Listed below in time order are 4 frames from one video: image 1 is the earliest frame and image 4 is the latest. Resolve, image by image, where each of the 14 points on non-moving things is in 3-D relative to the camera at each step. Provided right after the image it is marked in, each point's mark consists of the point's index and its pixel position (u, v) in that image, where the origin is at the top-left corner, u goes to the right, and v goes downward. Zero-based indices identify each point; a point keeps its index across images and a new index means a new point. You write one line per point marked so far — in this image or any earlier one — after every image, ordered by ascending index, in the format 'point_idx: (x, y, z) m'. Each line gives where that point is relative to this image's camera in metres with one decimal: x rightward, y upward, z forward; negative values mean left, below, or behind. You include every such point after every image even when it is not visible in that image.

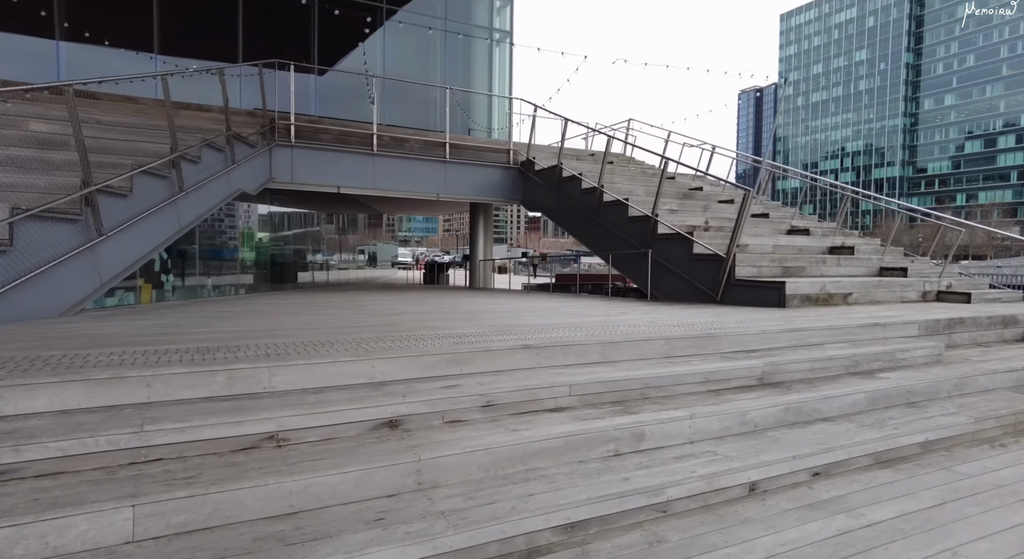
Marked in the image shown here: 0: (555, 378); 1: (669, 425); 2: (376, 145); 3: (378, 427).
0: (+0.2, -0.6, +3.4) m
1: (+0.8, -0.8, +3.1) m
2: (-2.7, +2.7, +11.7) m
3: (-0.6, -0.7, +2.8) m
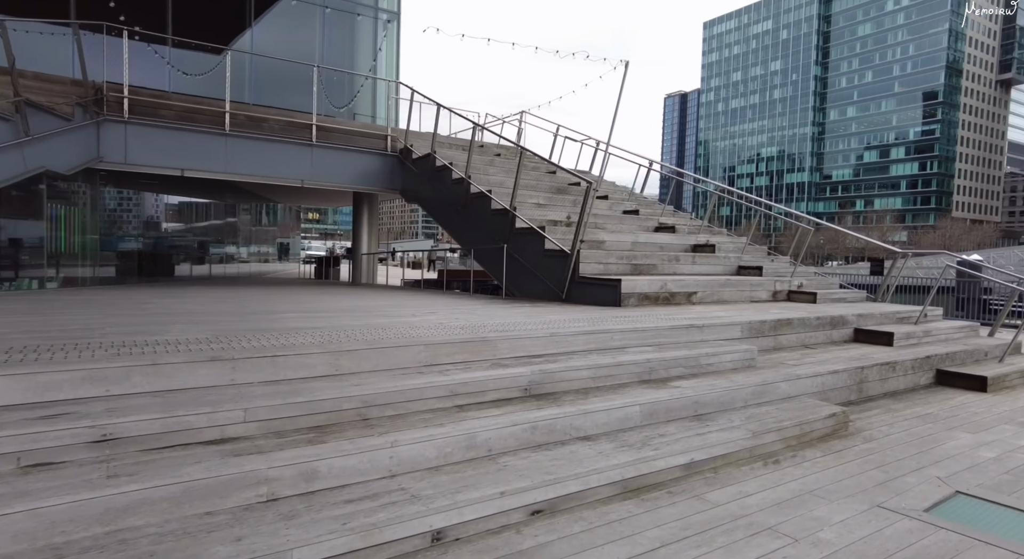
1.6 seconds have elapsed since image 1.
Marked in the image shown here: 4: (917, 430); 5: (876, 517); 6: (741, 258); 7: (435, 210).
0: (-1.3, -0.5, +2.7) m
1: (-0.7, -0.8, +2.5) m
2: (-5.1, +2.8, +10.6) m
3: (-2.1, -0.7, +2.0) m
4: (+2.8, -1.0, +4.1) m
5: (+1.7, -1.1, +2.7) m
6: (+3.3, +0.3, +8.5) m
7: (-1.4, +1.3, +10.7) m
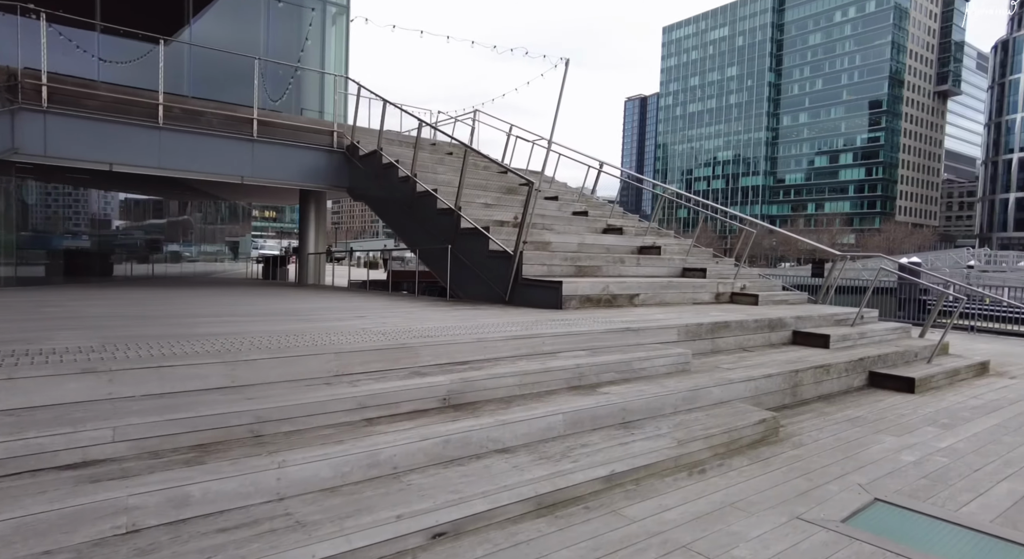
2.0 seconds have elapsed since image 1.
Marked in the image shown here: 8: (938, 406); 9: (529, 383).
0: (-1.7, -0.6, +2.4) m
1: (-1.1, -0.8, +2.3) m
2: (-6.0, +2.8, +10.1) m
3: (-2.4, -0.7, +1.7) m
4: (+2.3, -1.1, +4.0) m
5: (+1.2, -1.1, +2.6) m
6: (+2.5, +0.3, +8.5) m
7: (-2.3, +1.3, +10.4) m
8: (+3.6, -1.1, +4.9) m
9: (+0.1, -0.6, +3.6) m
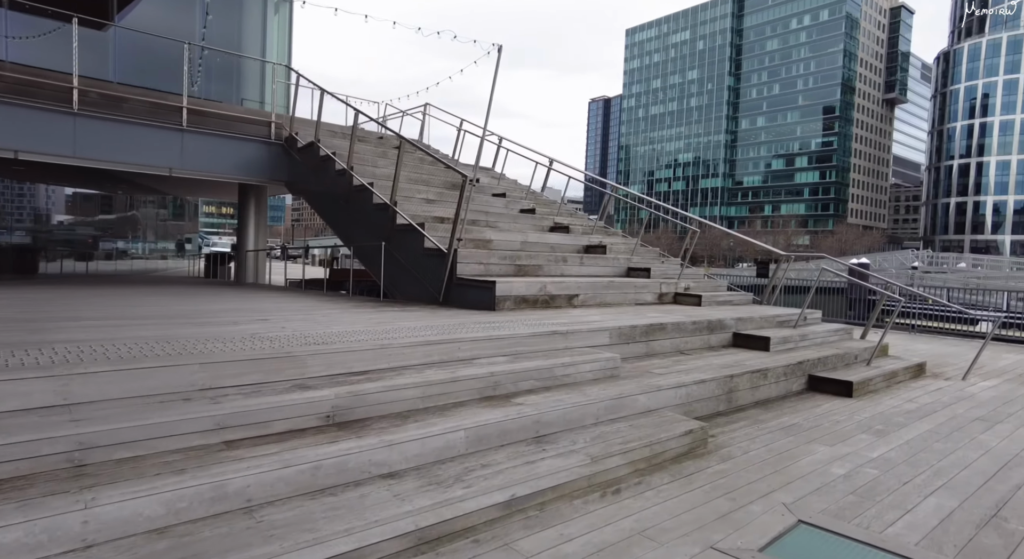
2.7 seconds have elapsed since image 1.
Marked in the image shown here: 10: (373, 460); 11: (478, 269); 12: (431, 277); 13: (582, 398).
0: (-2.1, -0.6, +2.0) m
1: (-1.5, -0.8, +1.9) m
2: (-6.9, +2.8, +9.3) m
3: (-2.9, -0.7, +1.2) m
4: (+1.7, -1.1, +3.8) m
5: (+0.8, -1.1, +2.3) m
6: (+1.7, +0.3, +8.3) m
7: (-3.2, +1.3, +9.9) m
8: (+2.9, -1.1, +4.8) m
9: (-0.4, -0.6, +3.3) m
10: (-0.6, -0.8, +2.6) m
11: (-0.4, +0.1, +6.7) m
12: (-0.9, 0.0, +6.7) m
13: (+0.4, -0.7, +3.6) m
